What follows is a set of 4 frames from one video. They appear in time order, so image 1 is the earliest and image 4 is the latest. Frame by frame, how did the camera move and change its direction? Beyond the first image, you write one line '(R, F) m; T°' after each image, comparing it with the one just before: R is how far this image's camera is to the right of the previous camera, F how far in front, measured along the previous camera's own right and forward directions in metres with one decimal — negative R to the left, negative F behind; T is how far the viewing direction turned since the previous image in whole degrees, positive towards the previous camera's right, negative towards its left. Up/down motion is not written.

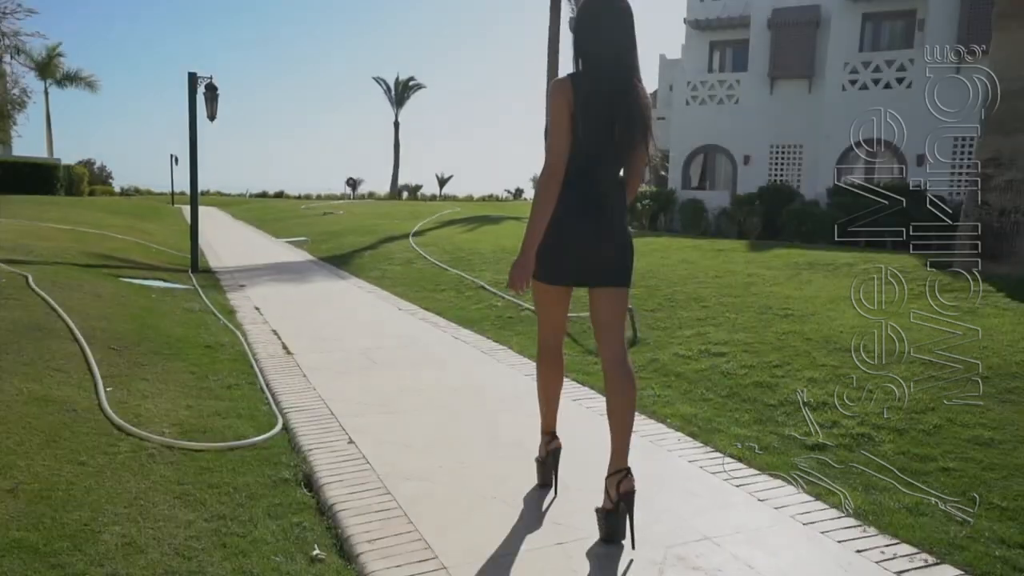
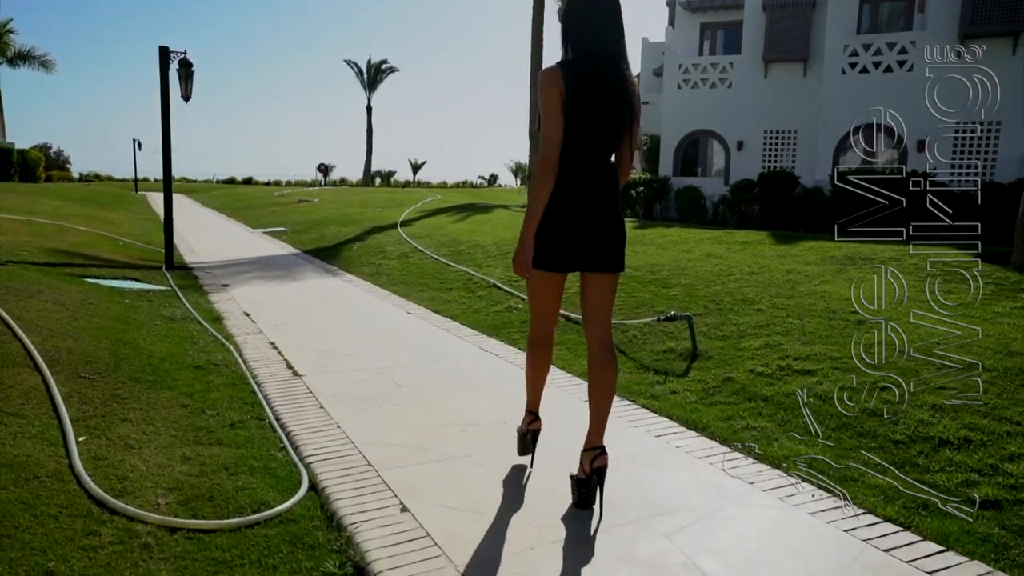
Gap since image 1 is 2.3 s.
(-0.5, +0.9) m; +2°
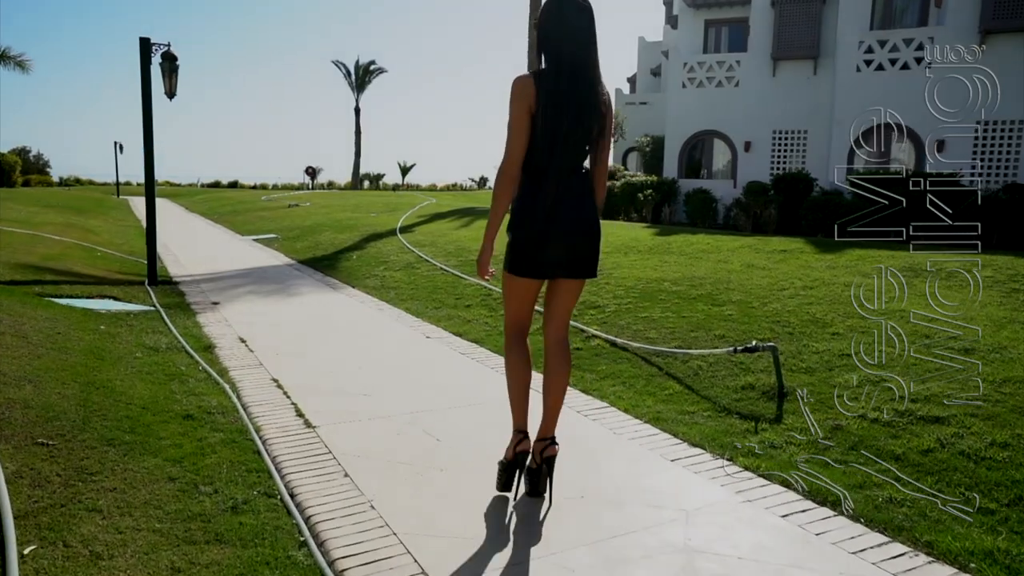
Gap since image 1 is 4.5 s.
(-0.4, +0.9) m; +1°
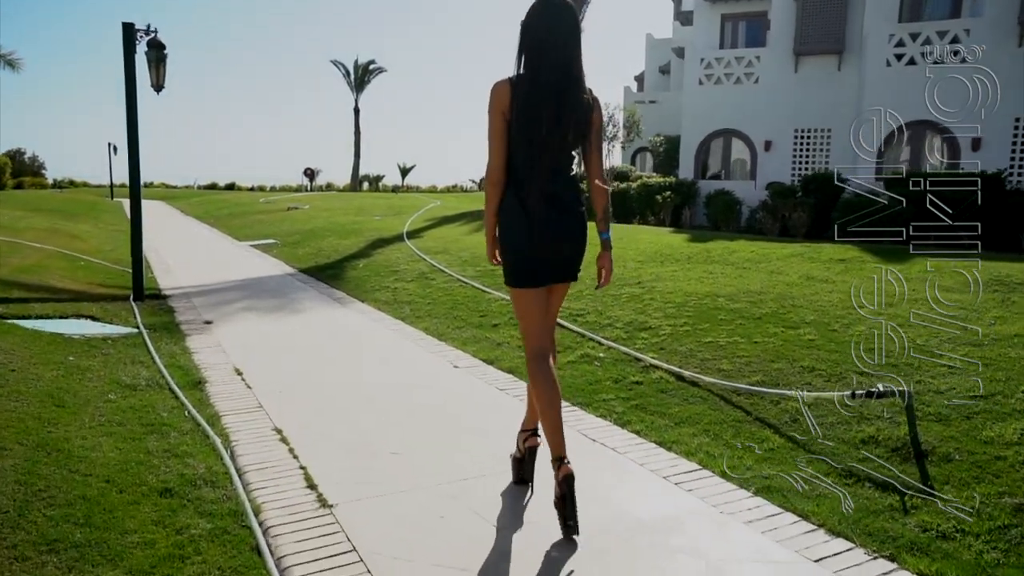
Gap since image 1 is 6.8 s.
(-0.3, +0.9) m; 0°
